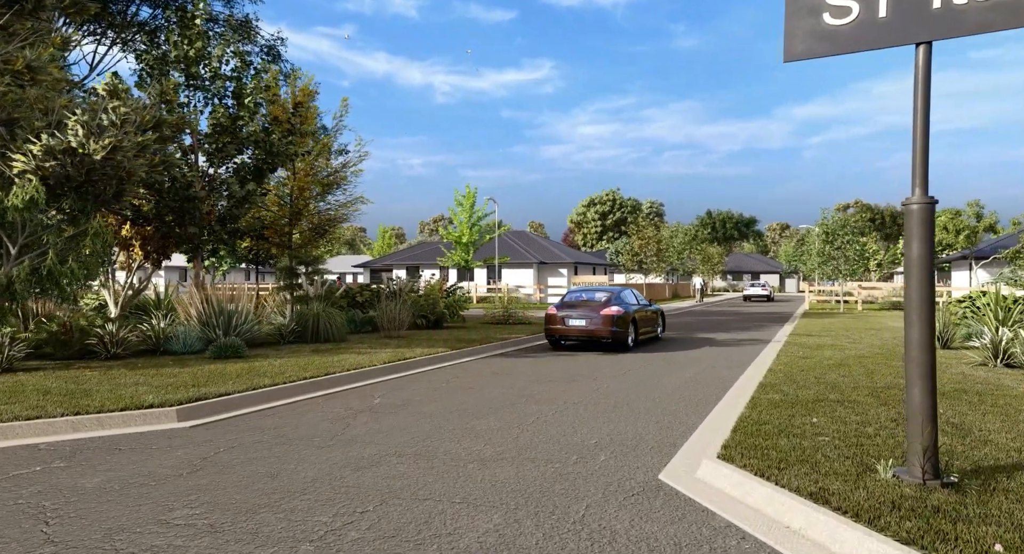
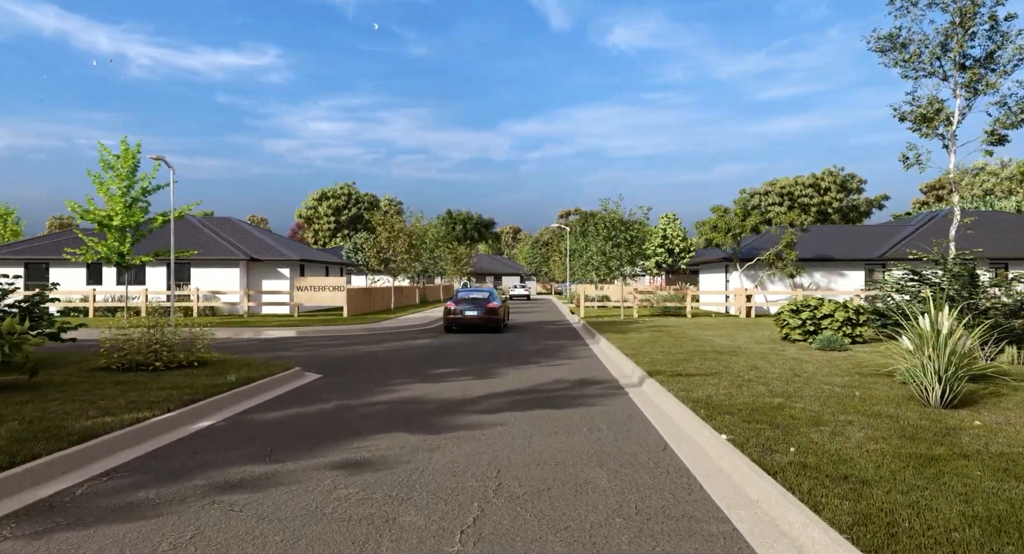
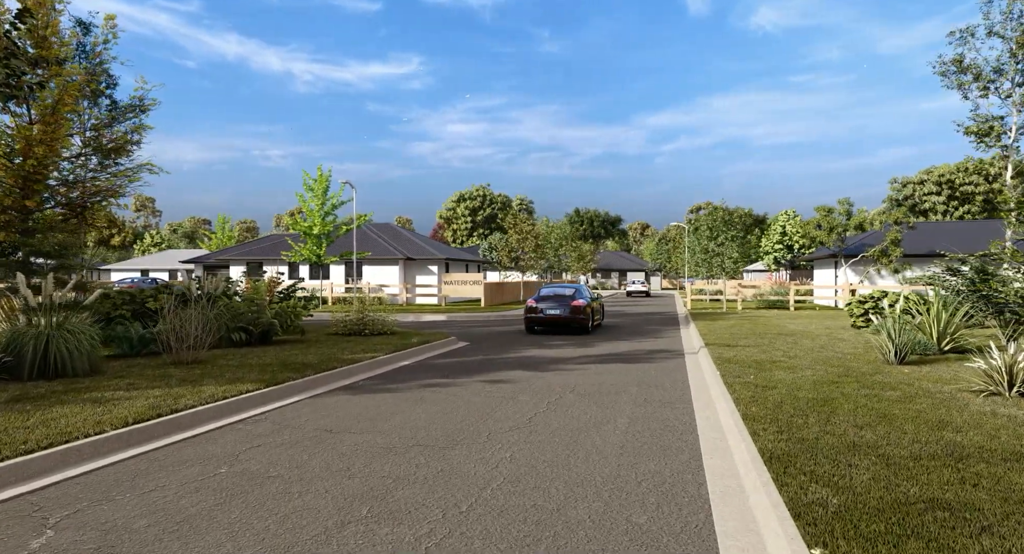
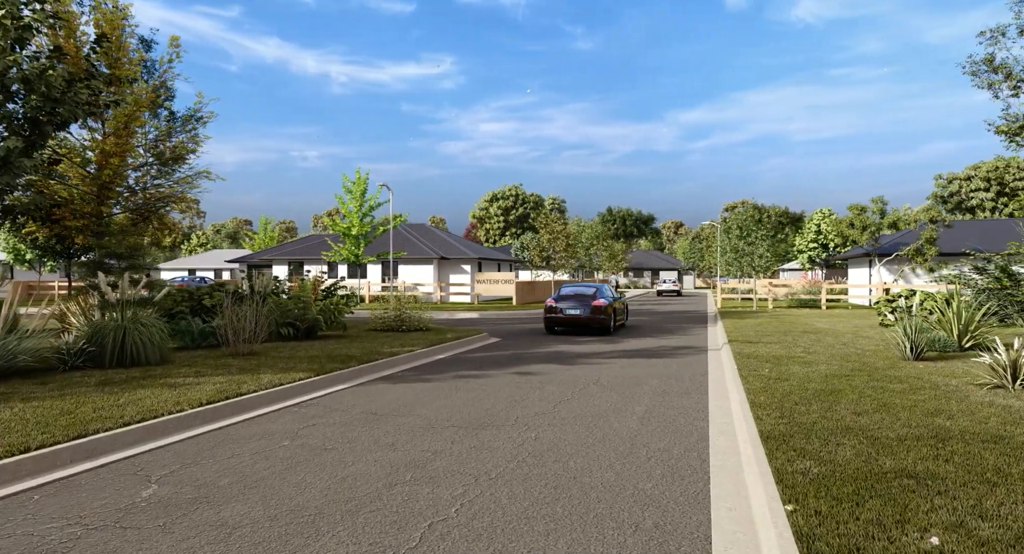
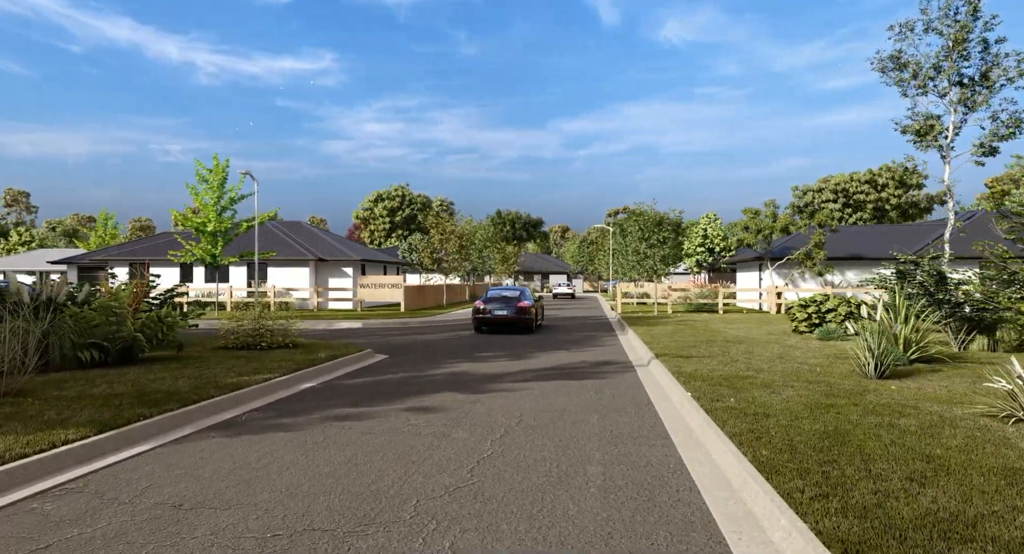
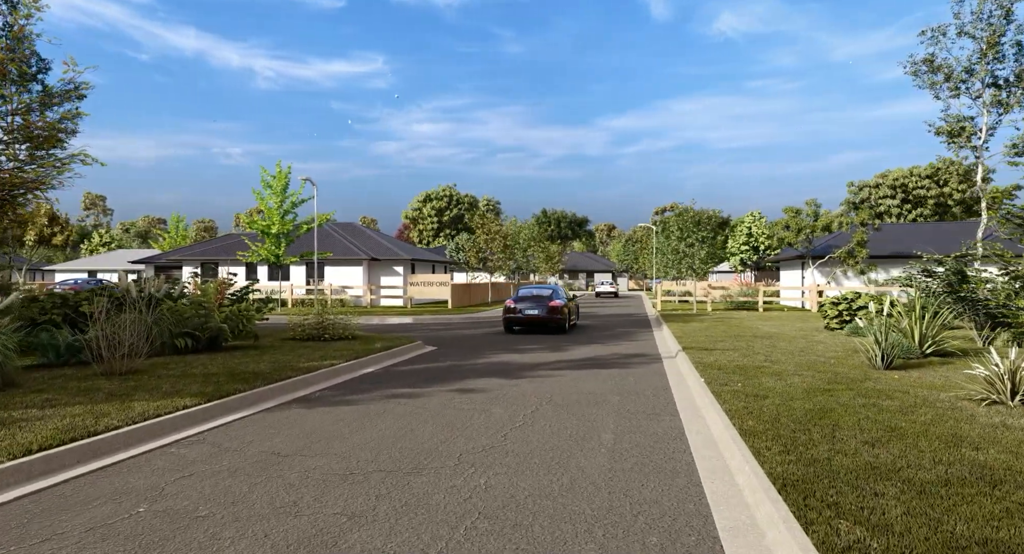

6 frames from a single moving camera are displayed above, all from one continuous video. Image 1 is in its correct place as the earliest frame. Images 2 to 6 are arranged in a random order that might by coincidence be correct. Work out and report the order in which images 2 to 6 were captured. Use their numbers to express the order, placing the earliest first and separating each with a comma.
4, 3, 6, 5, 2
